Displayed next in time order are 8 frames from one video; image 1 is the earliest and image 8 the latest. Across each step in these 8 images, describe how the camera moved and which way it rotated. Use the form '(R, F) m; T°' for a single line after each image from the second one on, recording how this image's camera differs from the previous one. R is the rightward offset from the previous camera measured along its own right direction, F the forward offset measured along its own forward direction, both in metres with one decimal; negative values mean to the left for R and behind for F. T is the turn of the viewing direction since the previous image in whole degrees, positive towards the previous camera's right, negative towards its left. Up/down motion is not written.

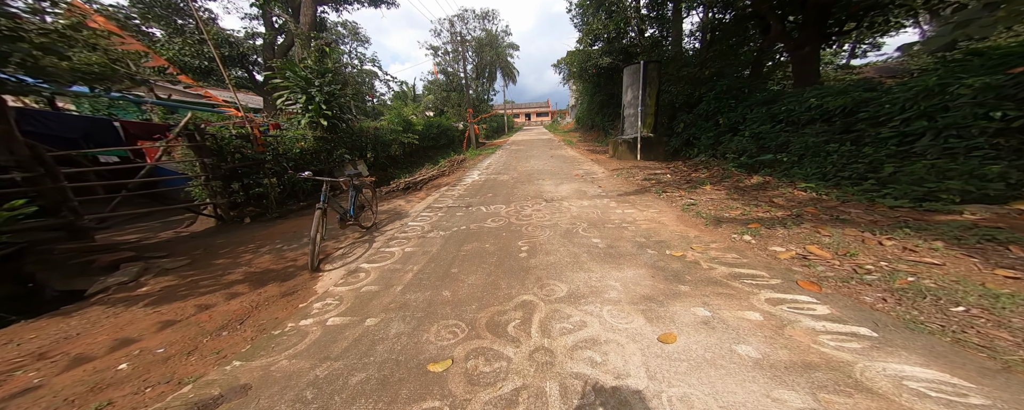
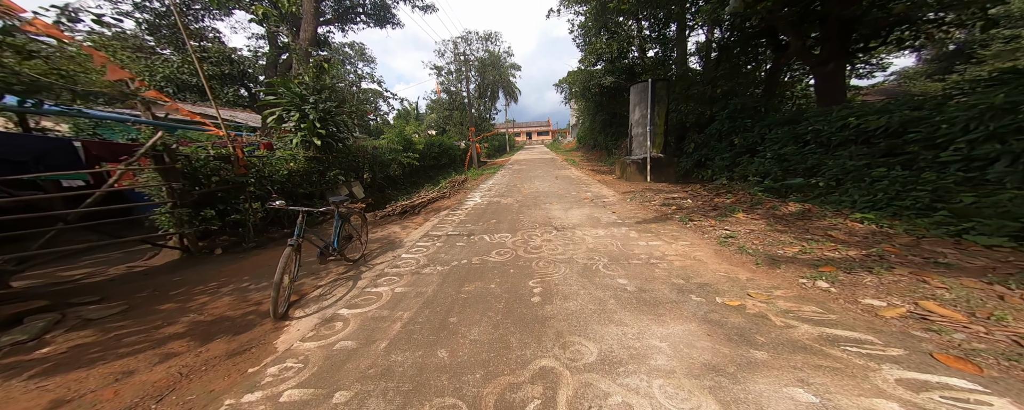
(-0.1, +0.5) m; 0°
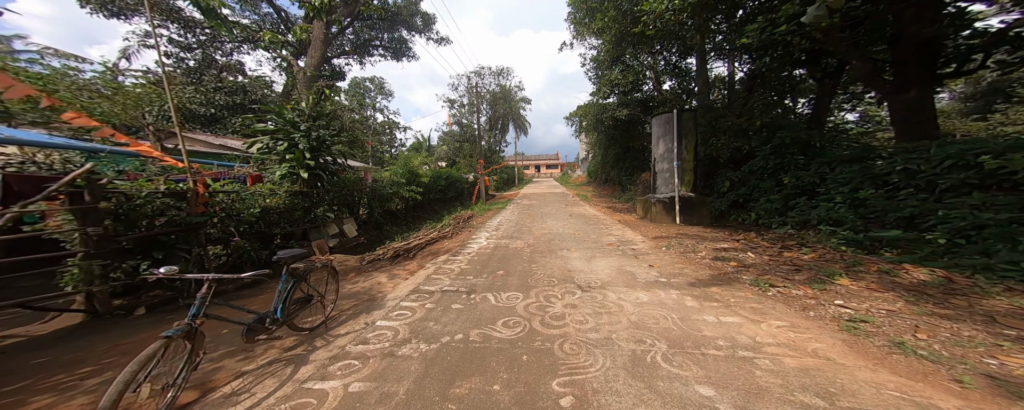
(-0.1, +0.9) m; -2°
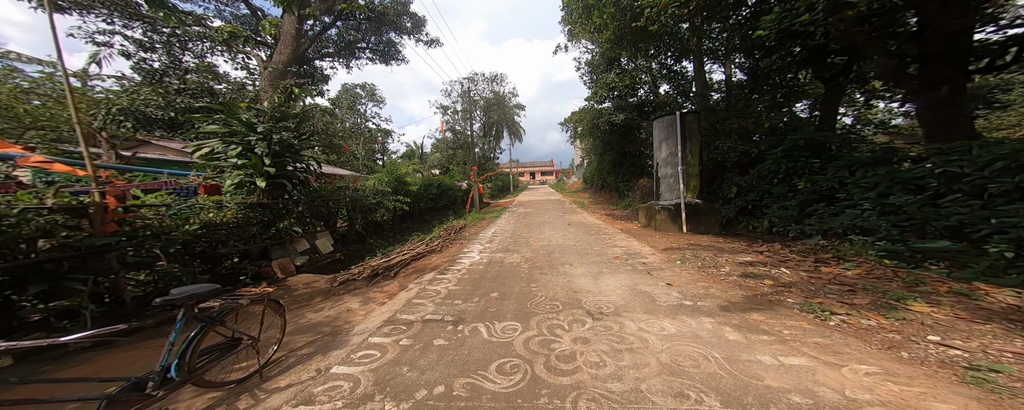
(0.0, +0.6) m; +2°
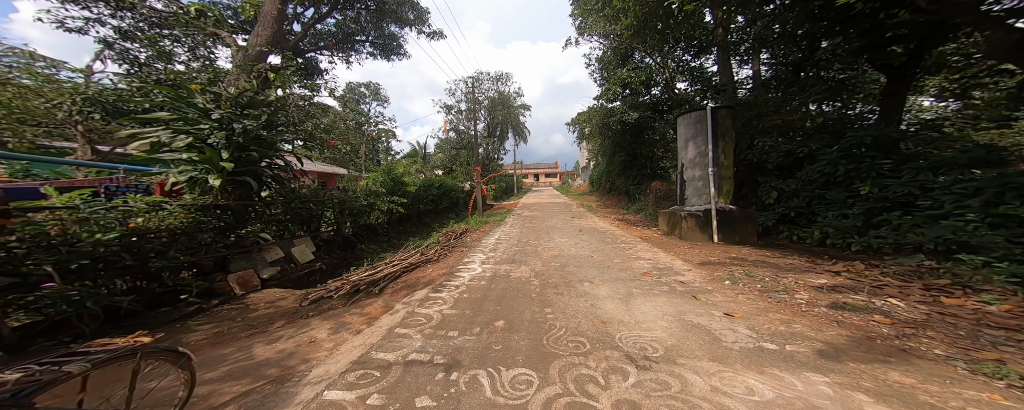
(-0.1, +0.8) m; -1°
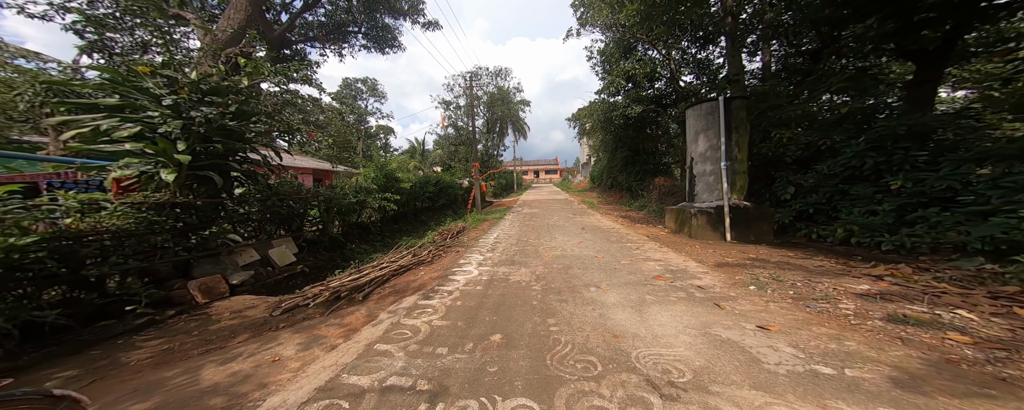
(0.0, +0.4) m; 0°
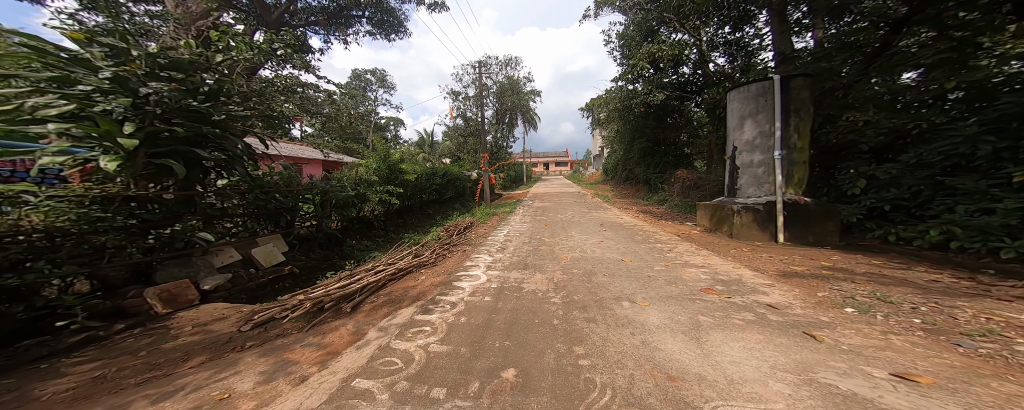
(0.0, +0.7) m; -3°
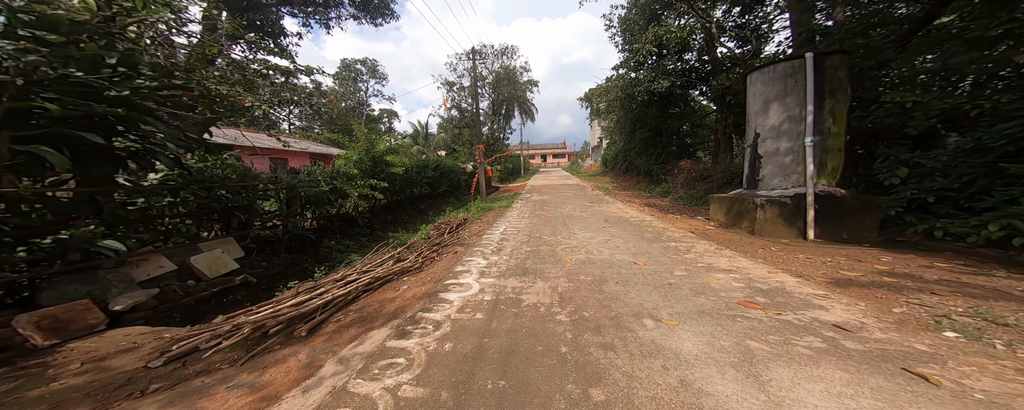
(0.0, +0.6) m; +1°
